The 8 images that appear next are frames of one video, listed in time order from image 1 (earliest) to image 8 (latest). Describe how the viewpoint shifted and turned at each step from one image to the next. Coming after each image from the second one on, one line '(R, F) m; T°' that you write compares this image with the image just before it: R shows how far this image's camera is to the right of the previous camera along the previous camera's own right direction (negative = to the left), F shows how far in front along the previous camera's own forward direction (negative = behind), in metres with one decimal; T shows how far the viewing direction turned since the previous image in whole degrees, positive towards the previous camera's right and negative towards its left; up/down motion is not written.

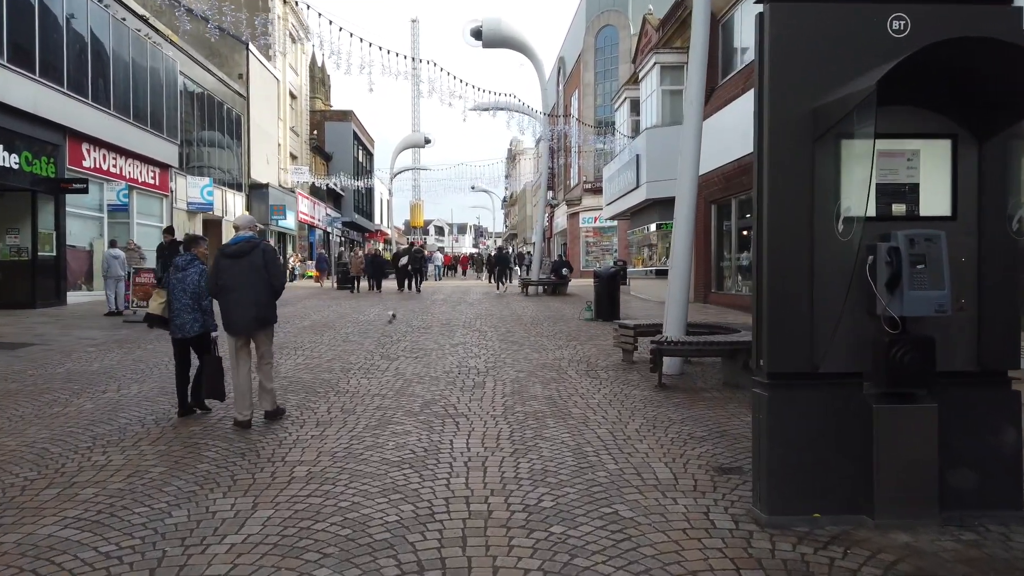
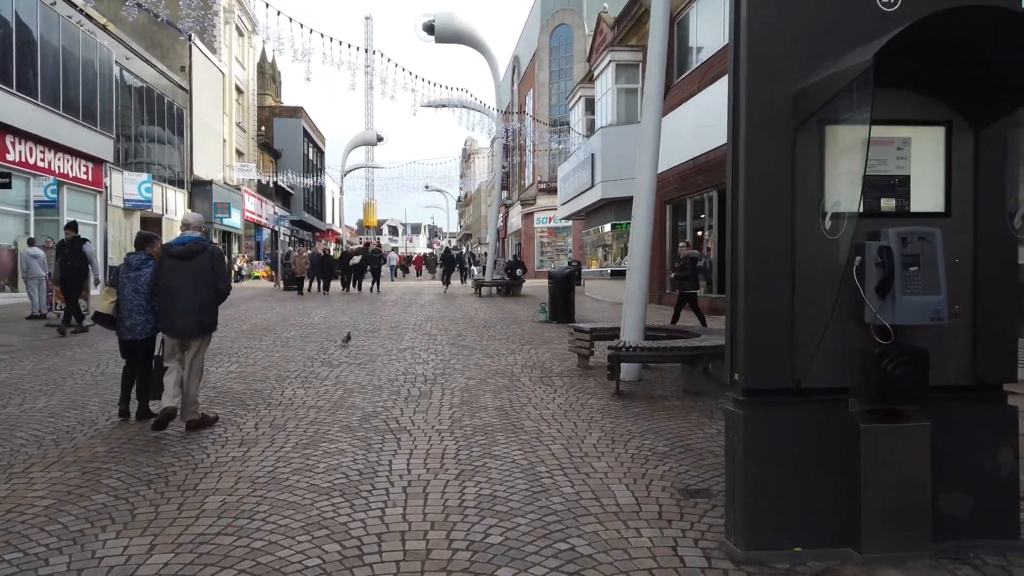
(+0.1, +0.5) m; +3°
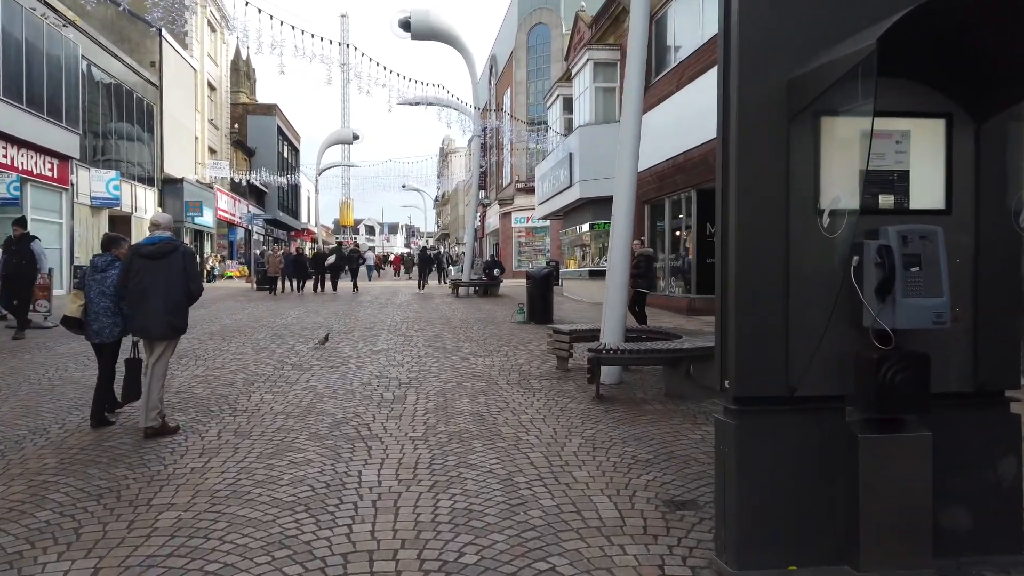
(0.0, +0.2) m; +2°
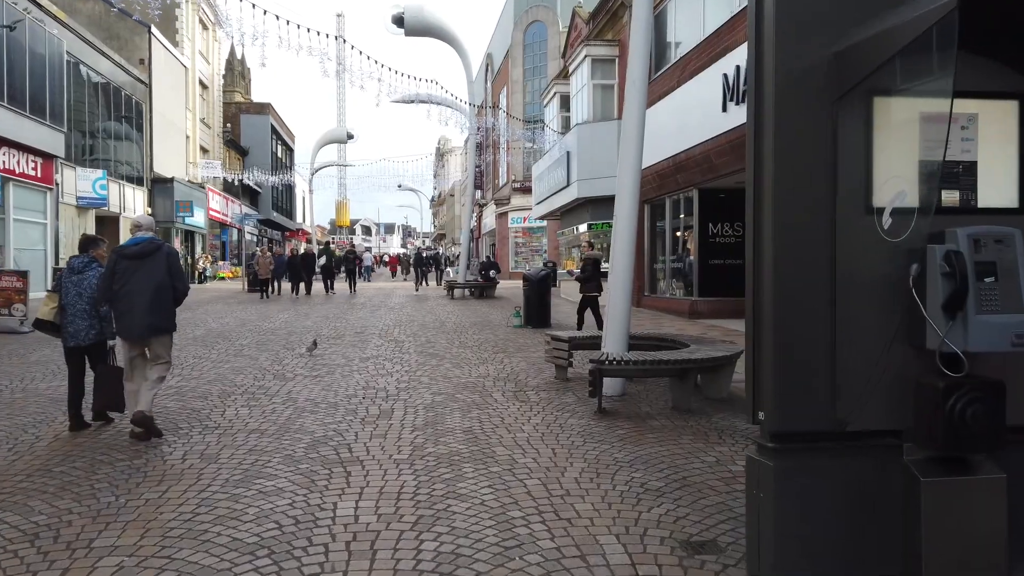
(0.0, +0.5) m; 0°
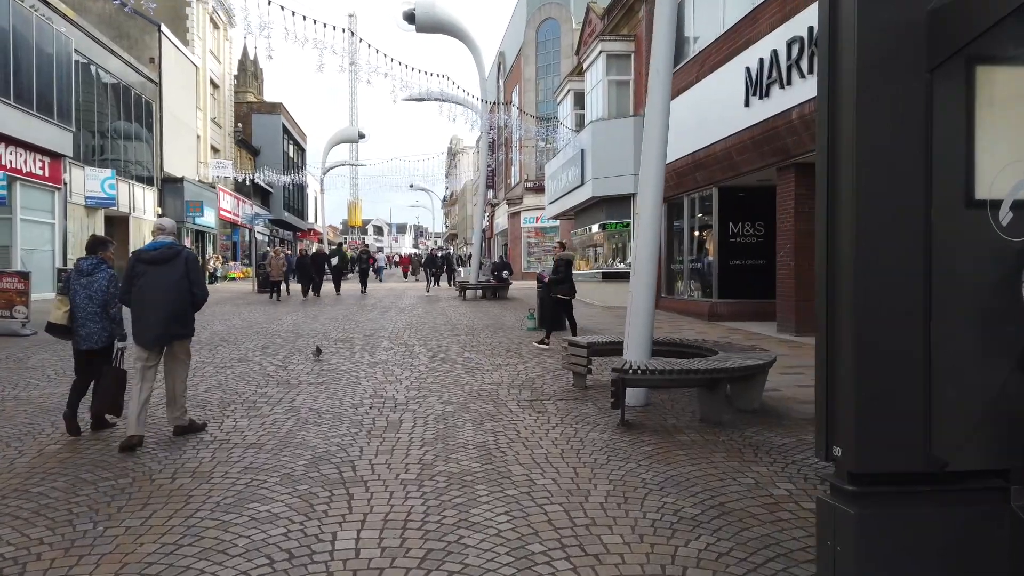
(0.0, +0.4) m; -1°
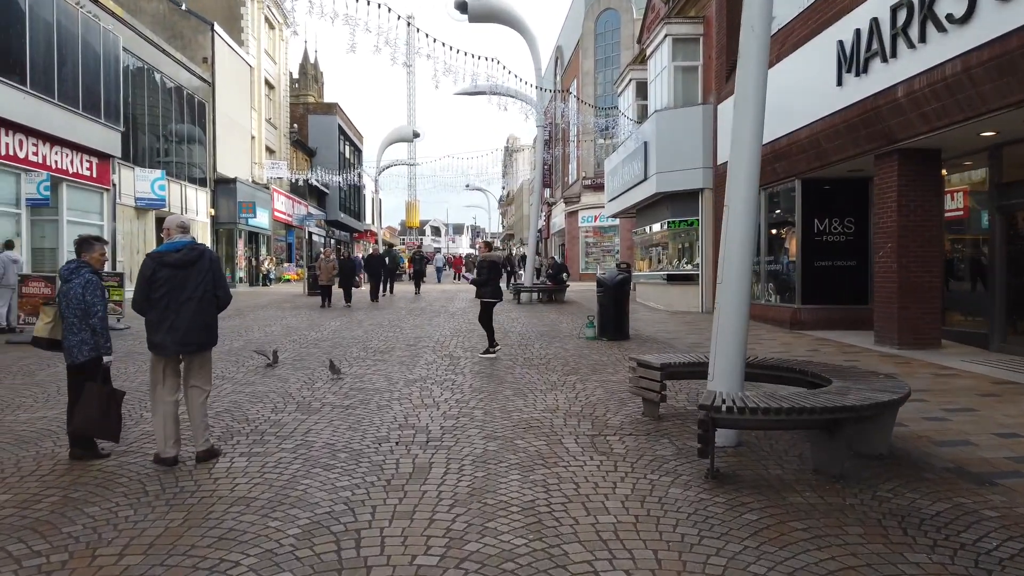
(0.0, +1.3) m; -4°
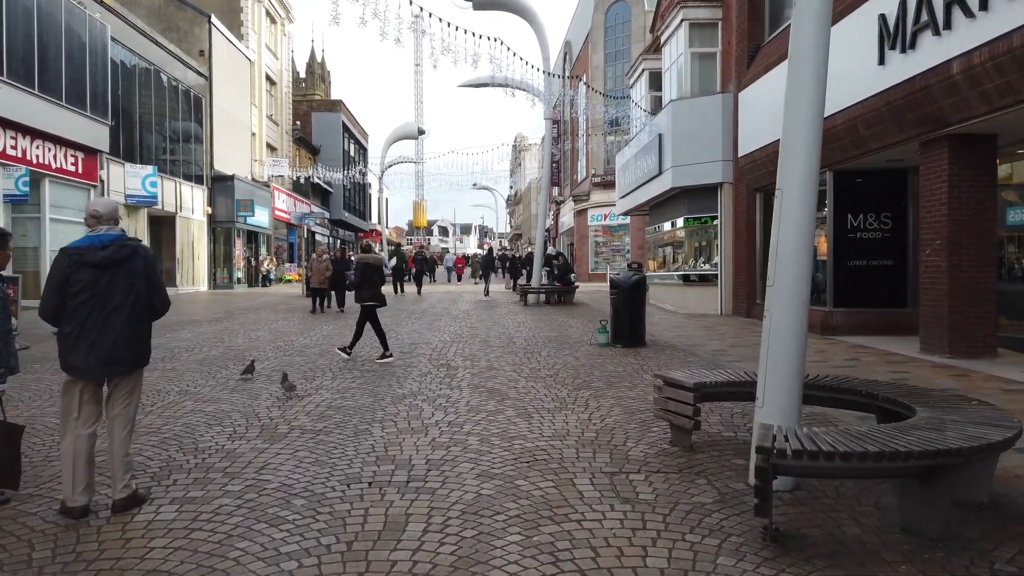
(+0.1, +1.1) m; -1°
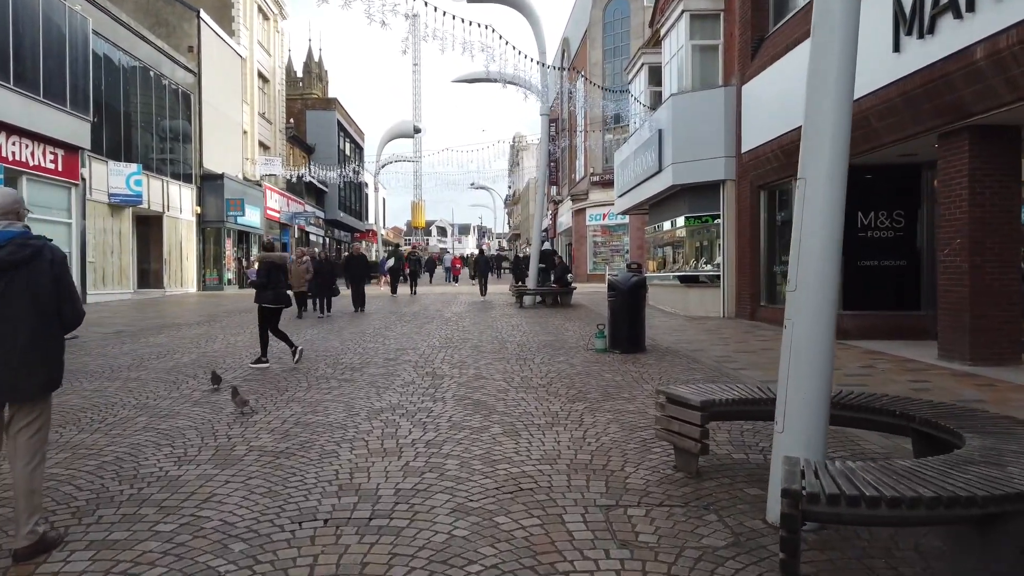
(+0.1, +0.7) m; 0°
